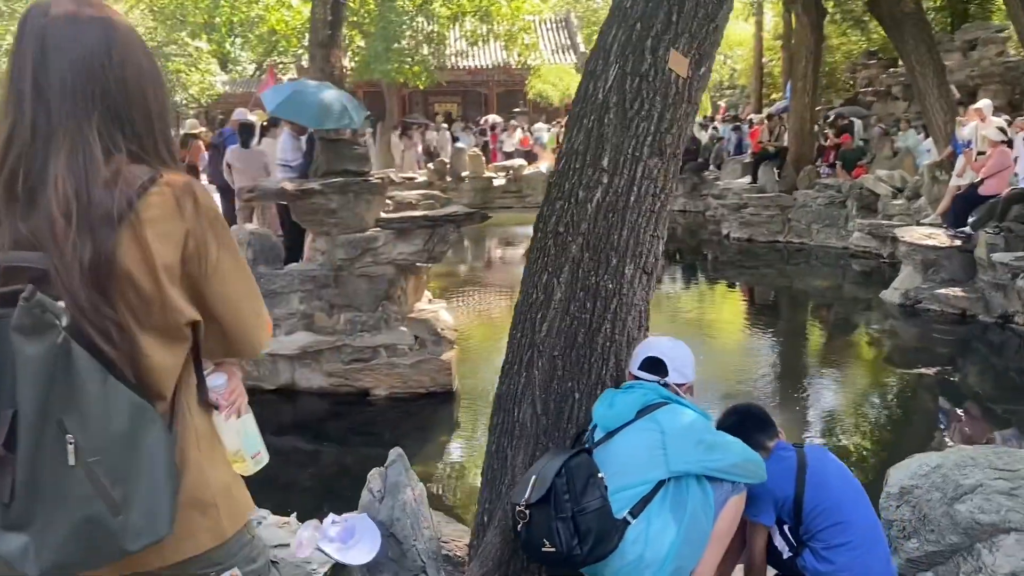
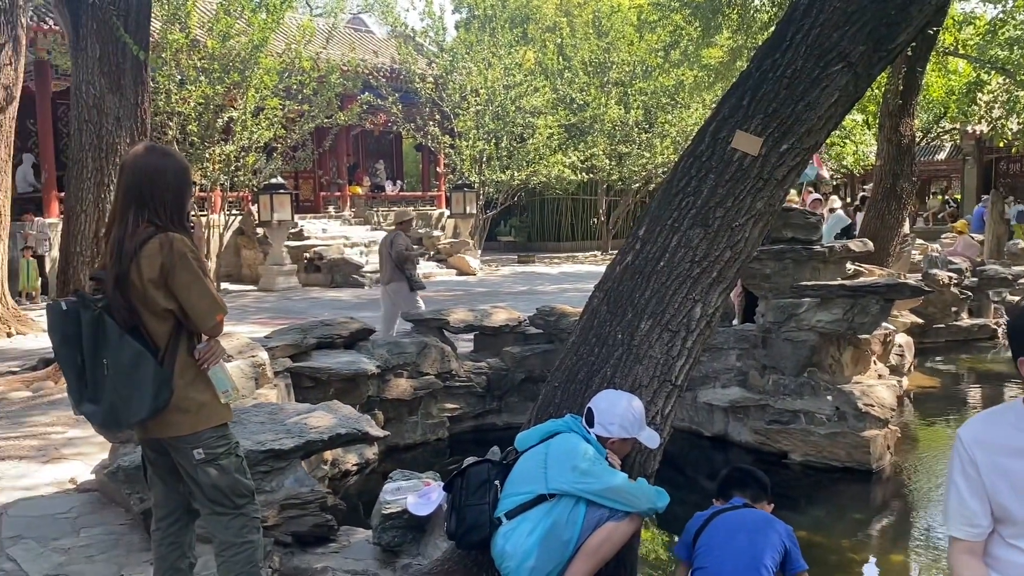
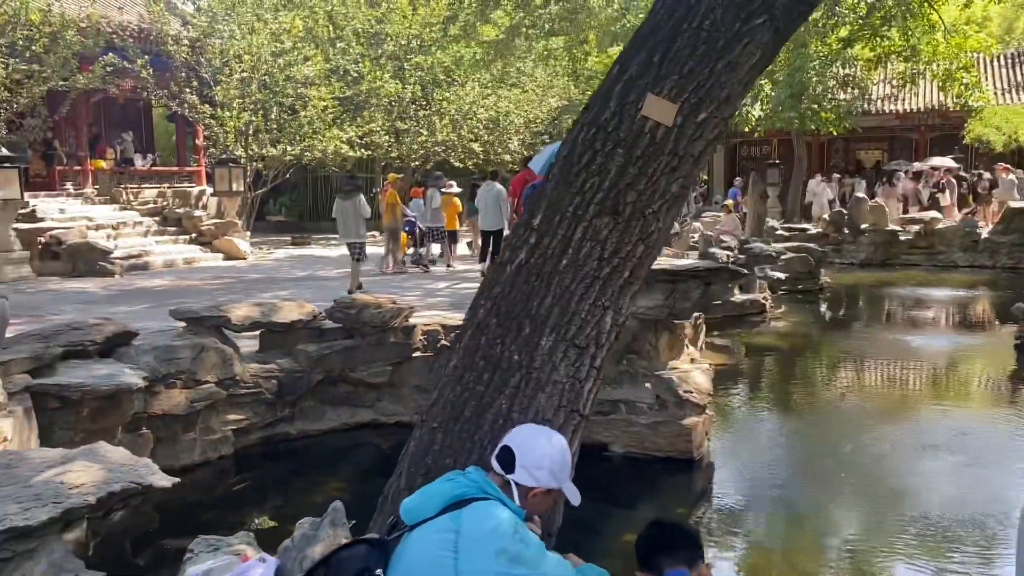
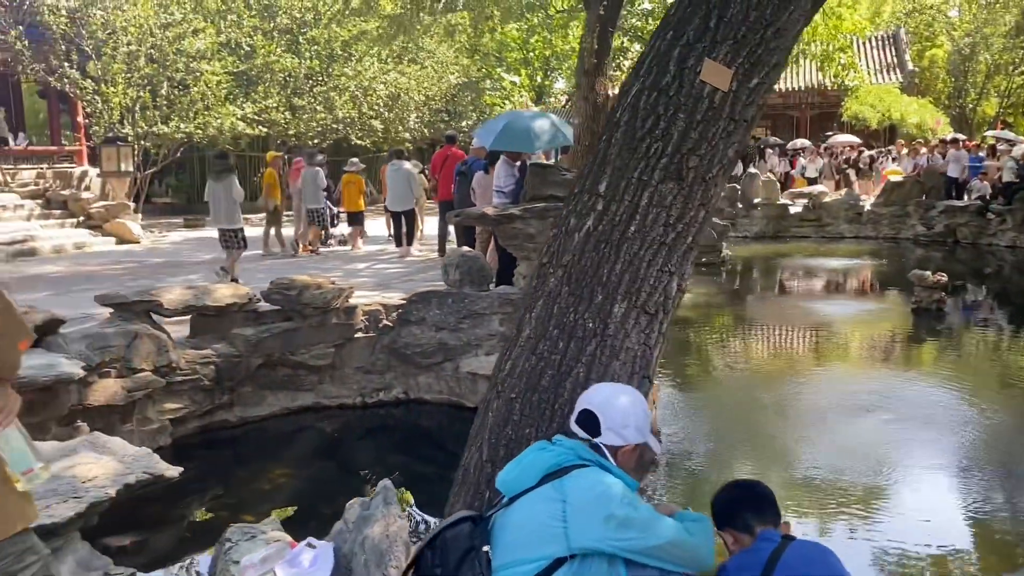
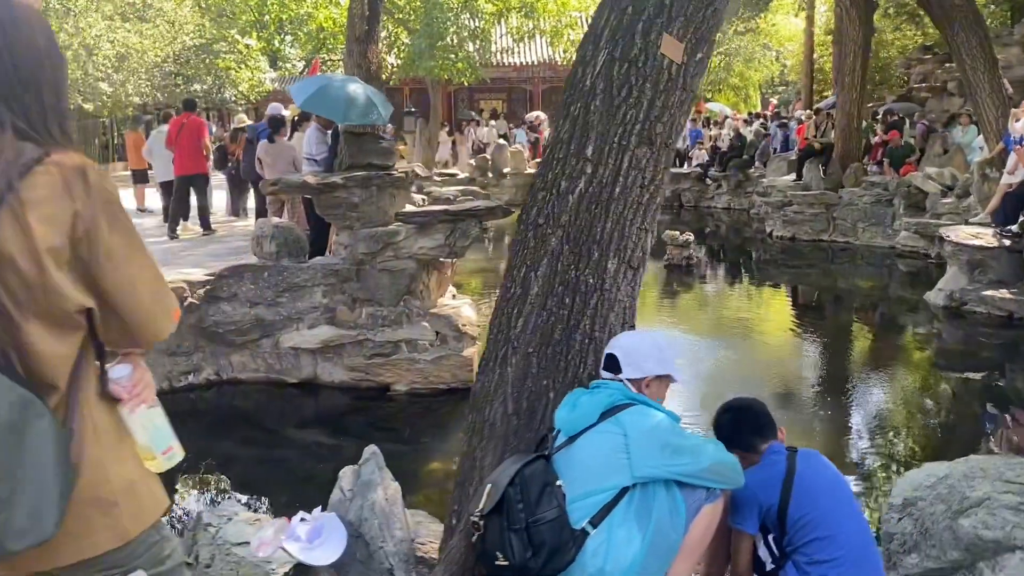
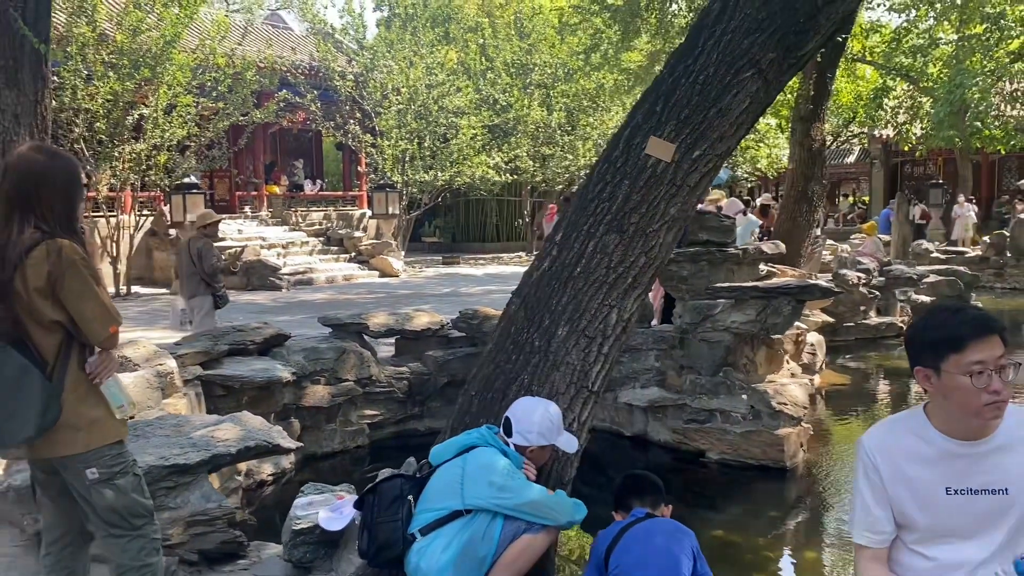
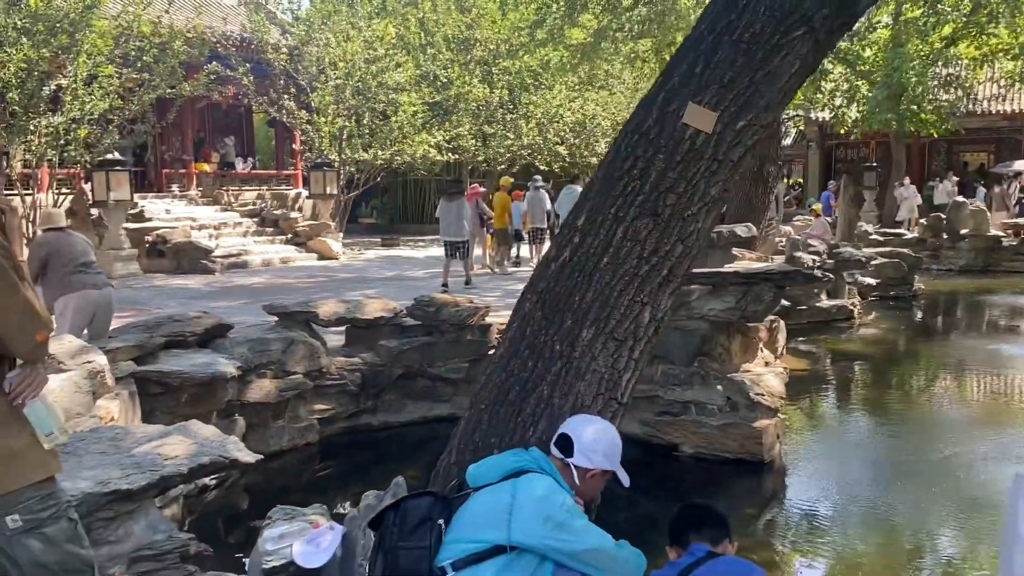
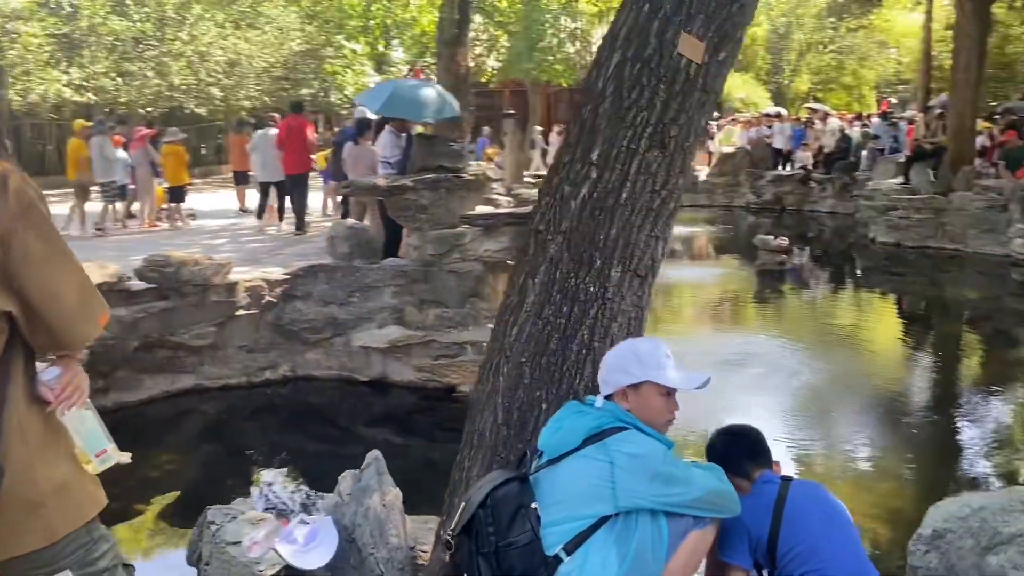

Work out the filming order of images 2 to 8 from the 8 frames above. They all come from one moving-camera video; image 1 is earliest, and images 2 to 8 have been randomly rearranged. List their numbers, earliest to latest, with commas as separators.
5, 8, 4, 3, 7, 6, 2
